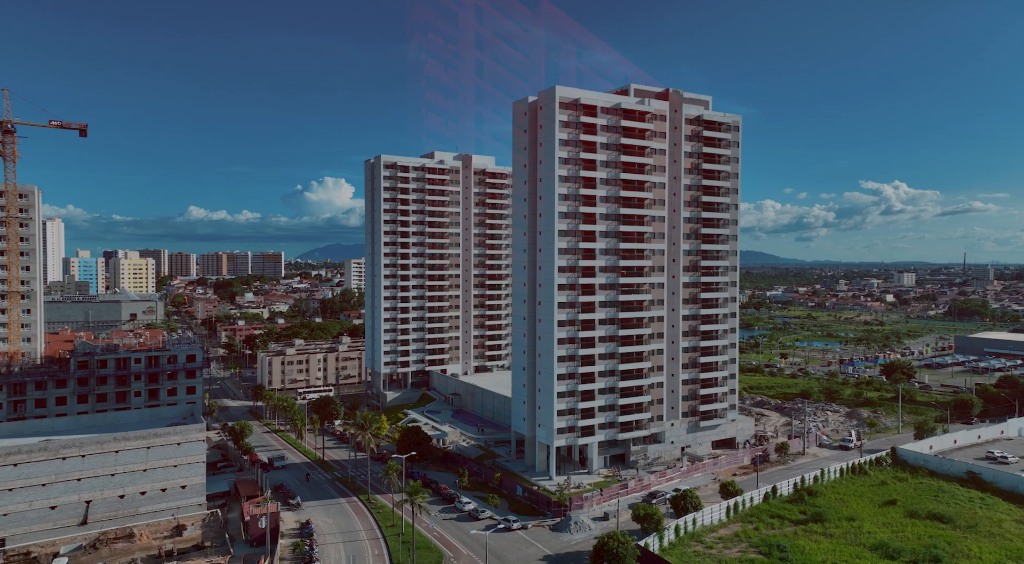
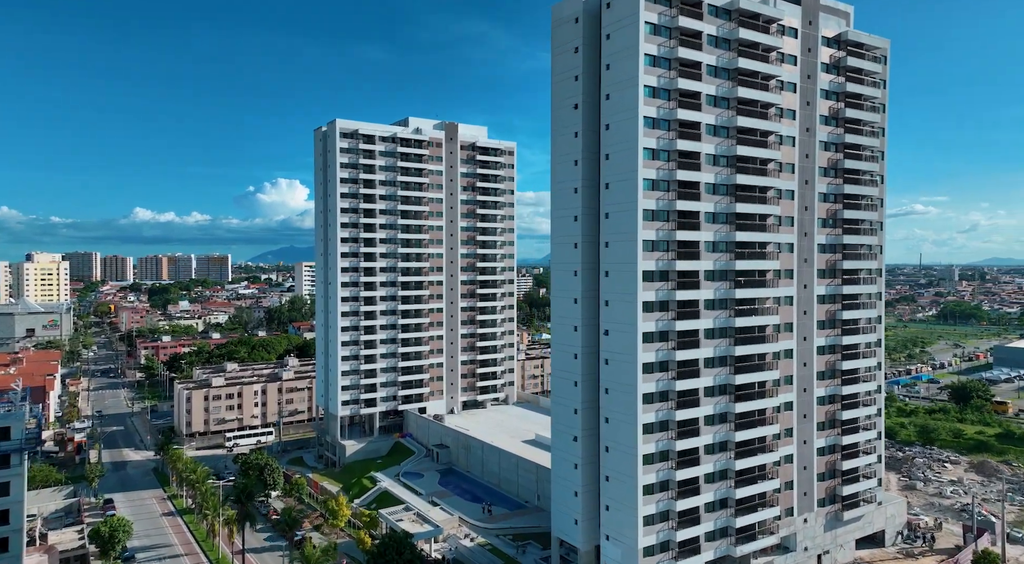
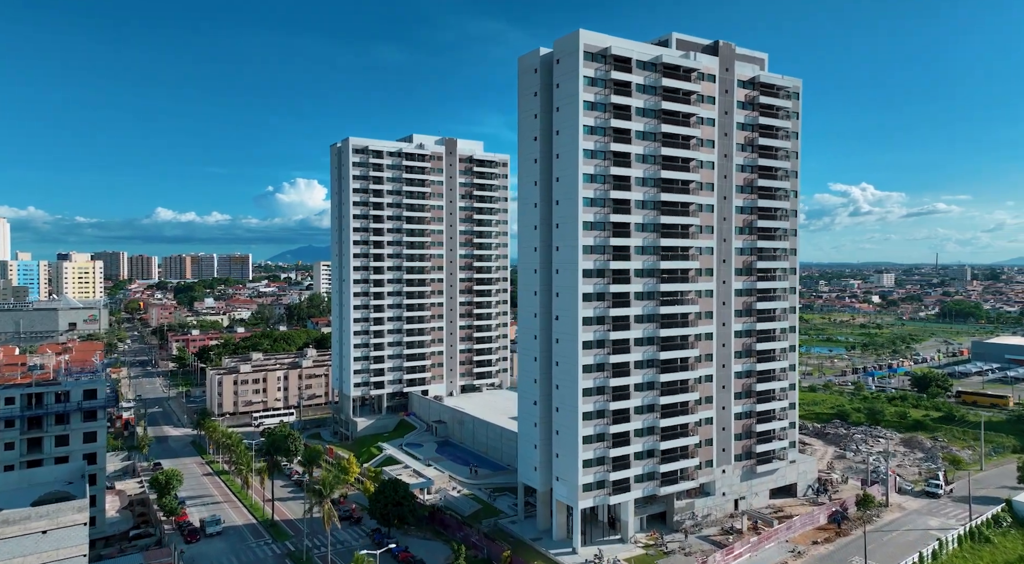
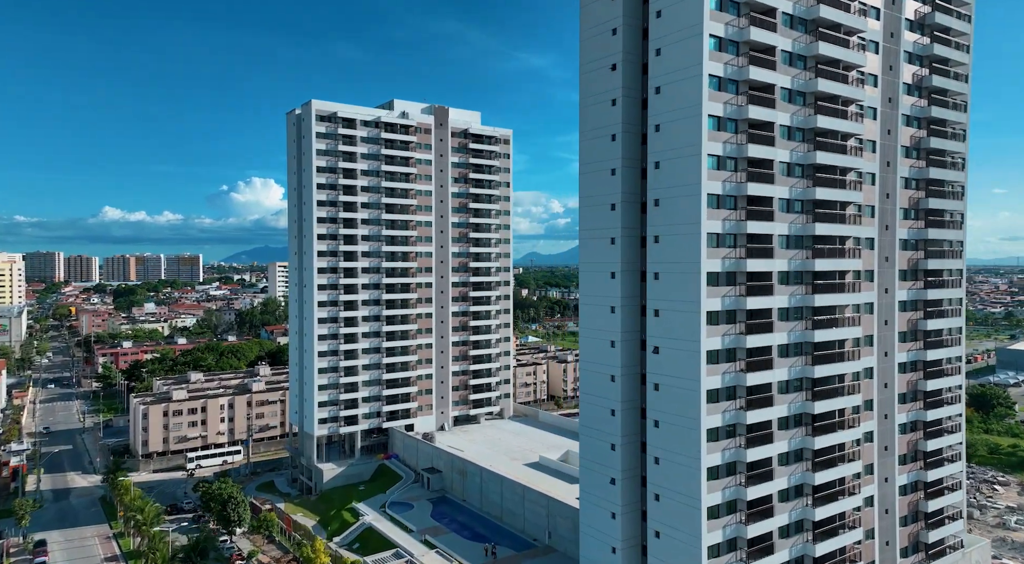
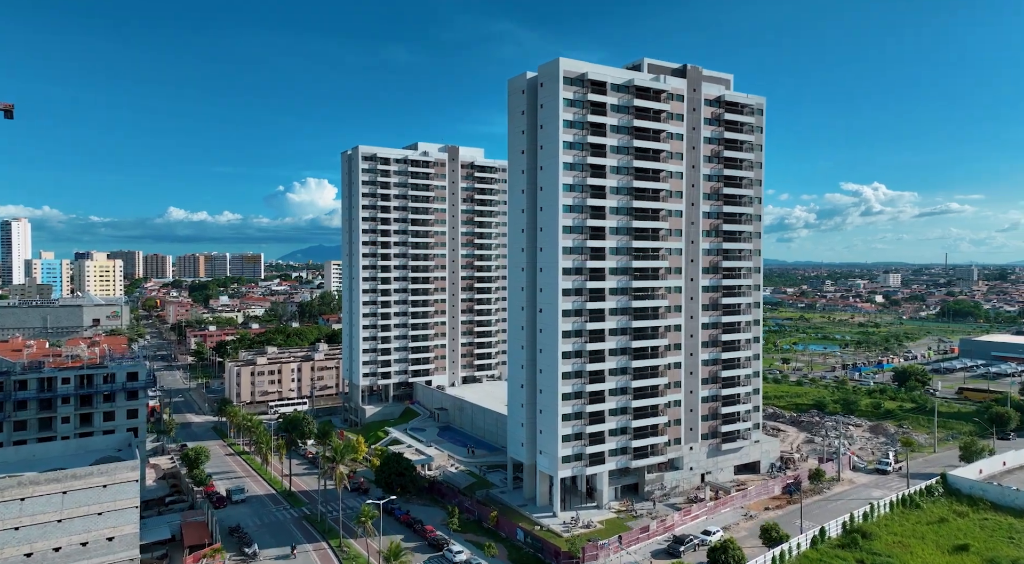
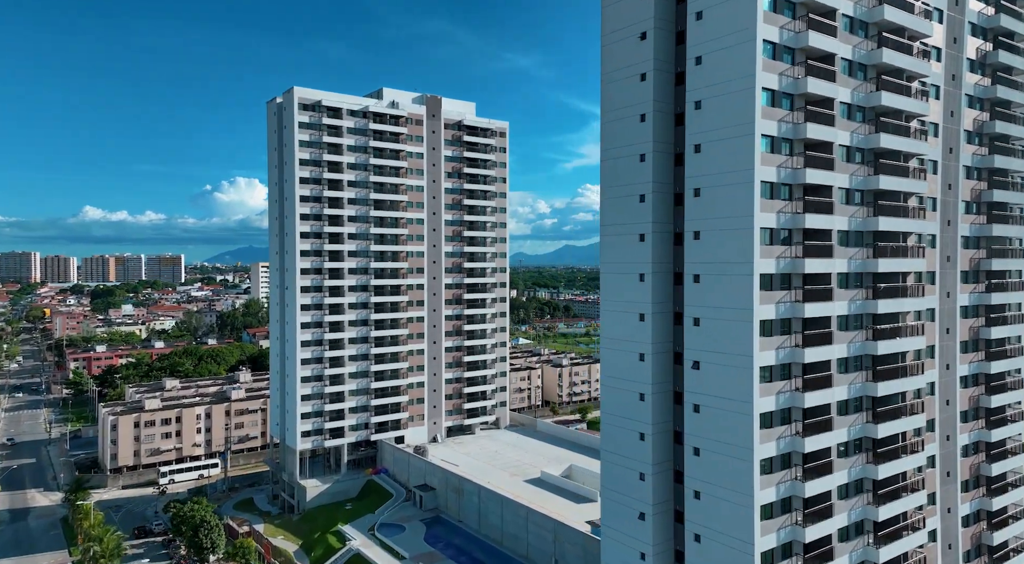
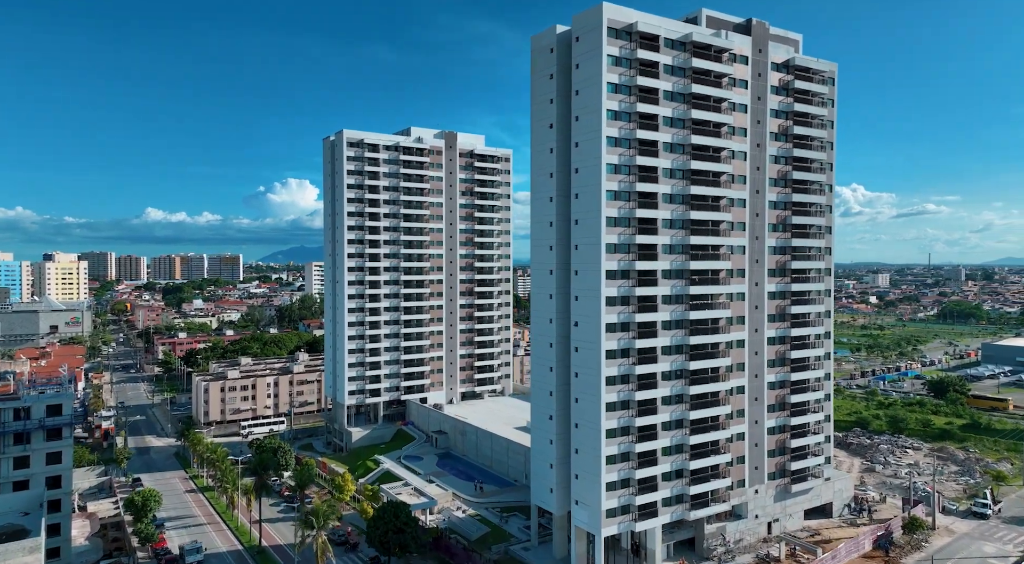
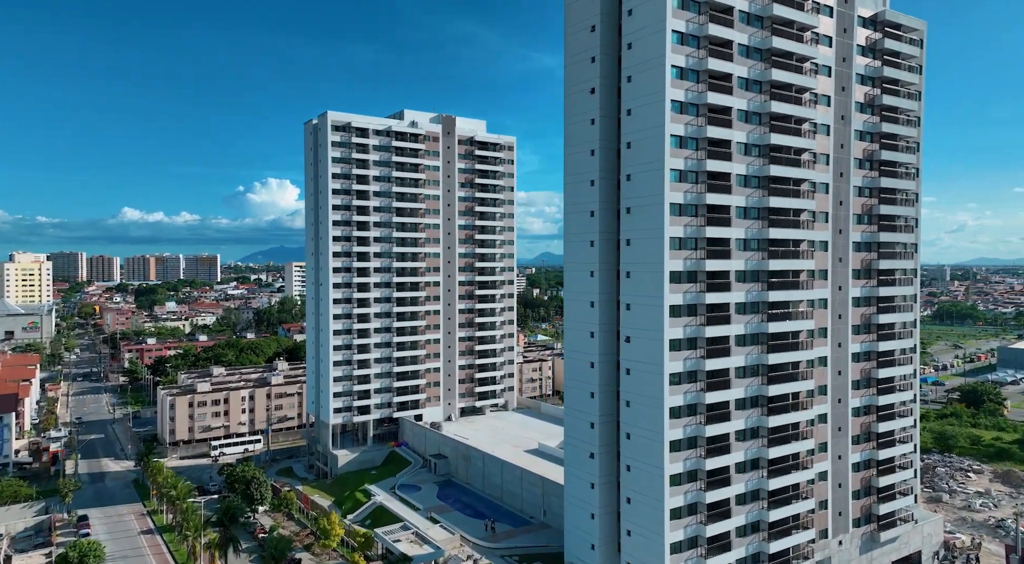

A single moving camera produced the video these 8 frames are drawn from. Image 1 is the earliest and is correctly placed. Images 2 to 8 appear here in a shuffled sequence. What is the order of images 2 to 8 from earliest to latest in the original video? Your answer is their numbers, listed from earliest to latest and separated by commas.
5, 3, 7, 2, 8, 4, 6
